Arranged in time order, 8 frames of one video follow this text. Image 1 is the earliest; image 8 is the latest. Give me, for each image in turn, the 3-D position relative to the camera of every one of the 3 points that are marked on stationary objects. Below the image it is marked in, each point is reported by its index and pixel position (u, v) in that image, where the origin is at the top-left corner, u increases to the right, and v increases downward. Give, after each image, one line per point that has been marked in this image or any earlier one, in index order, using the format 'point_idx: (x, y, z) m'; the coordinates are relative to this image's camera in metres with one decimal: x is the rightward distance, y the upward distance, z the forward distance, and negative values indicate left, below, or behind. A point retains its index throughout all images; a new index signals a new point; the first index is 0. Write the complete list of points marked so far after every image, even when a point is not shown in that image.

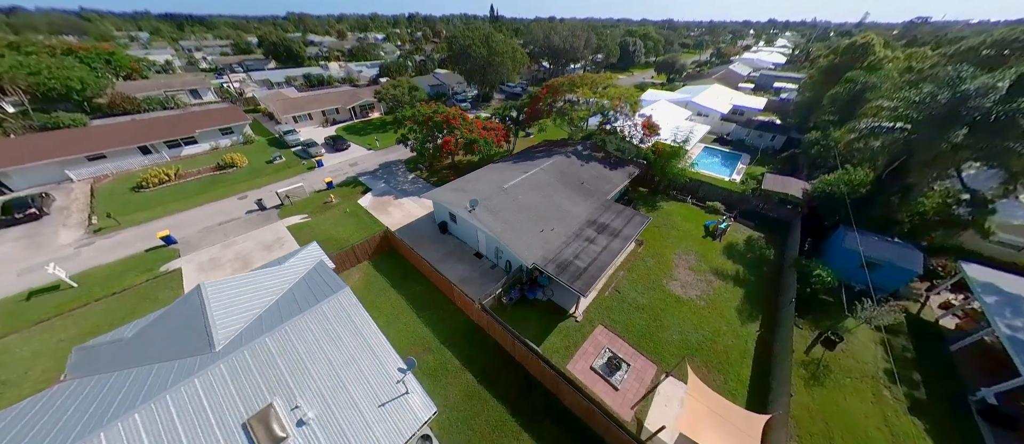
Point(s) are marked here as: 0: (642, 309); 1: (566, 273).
0: (+8.5, -5.5, +18.4) m
1: (+3.5, -3.1, +17.2) m
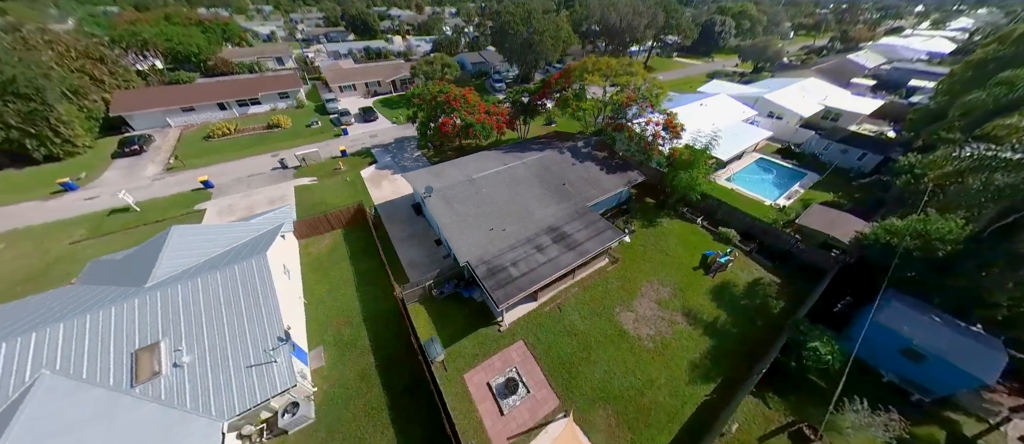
0: (+3.8, -6.4, +16.4) m
1: (-0.9, -3.3, +16.1) m
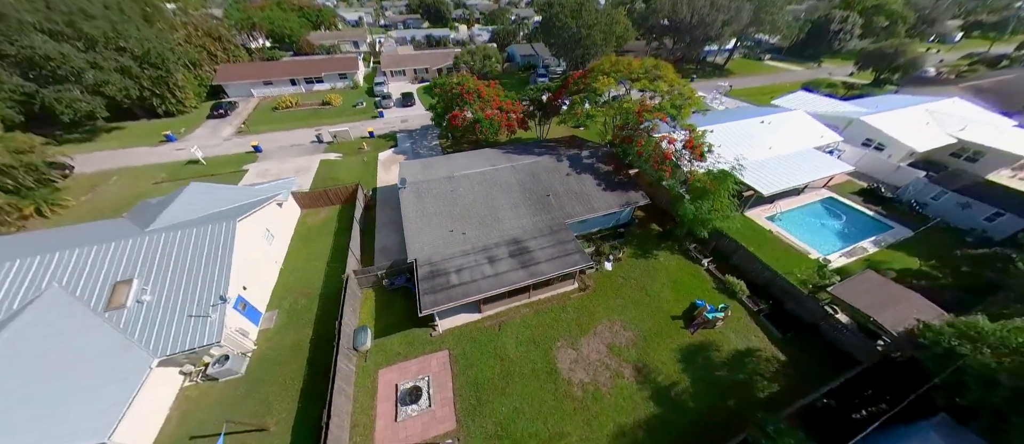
0: (-0.4, -7.3, +15.2) m
1: (-4.5, -3.4, +15.7) m
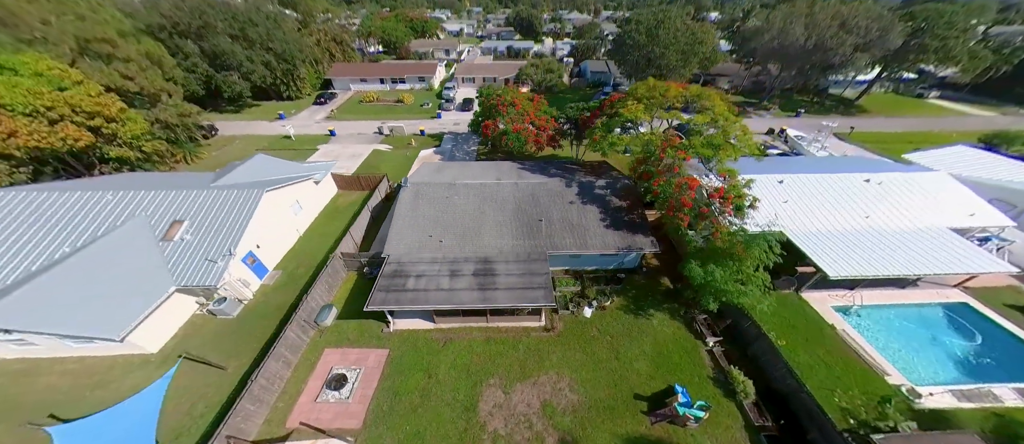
0: (-4.1, -8.0, +14.7) m
1: (-7.1, -3.4, +16.3) m
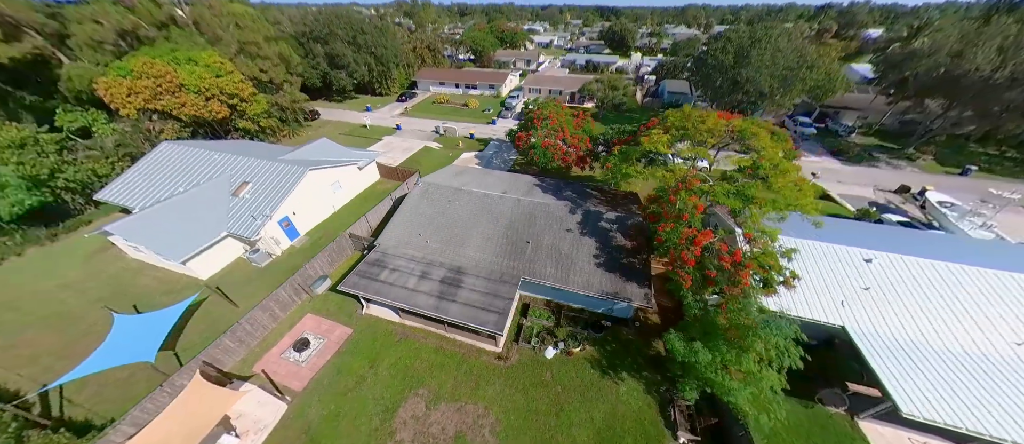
0: (-7.5, -7.8, +15.3) m
1: (-9.0, -2.9, +17.6) m
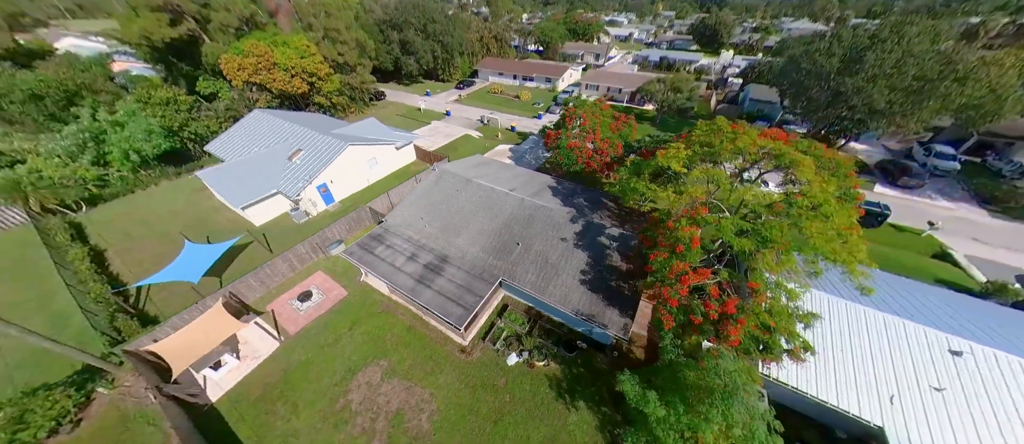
0: (-9.5, -6.4, +16.9) m
1: (-9.7, -1.3, +19.3) m
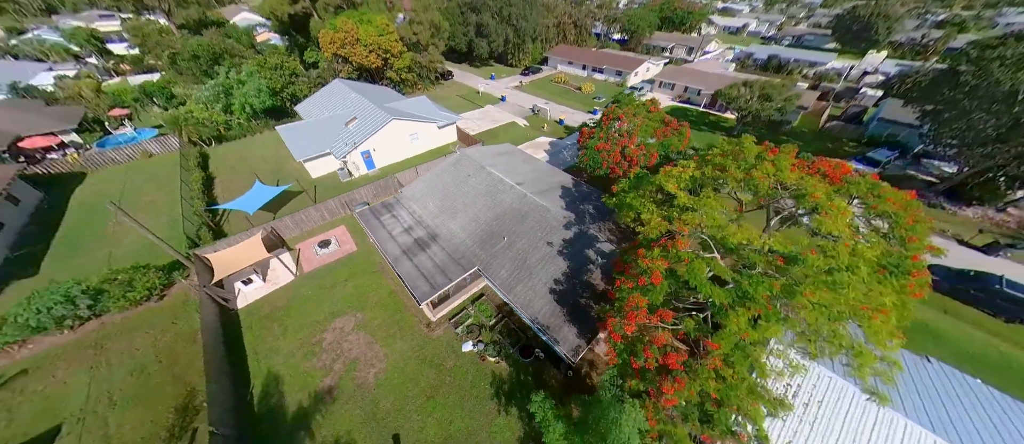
0: (-11.1, -4.0, +19.4) m
1: (-9.8, +1.1, +21.4) m
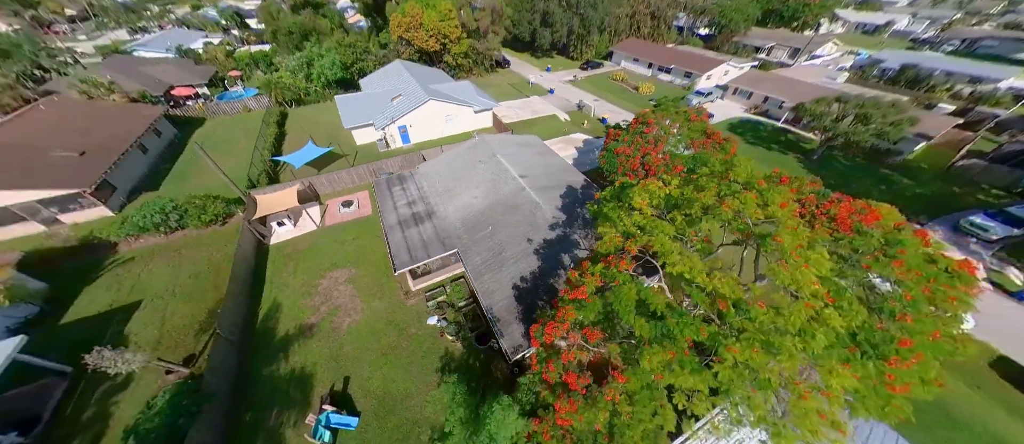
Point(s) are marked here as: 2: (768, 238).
0: (-11.8, -1.3, +21.7) m
1: (-9.3, +3.5, +23.2) m
2: (+7.4, -0.5, +7.7) m
